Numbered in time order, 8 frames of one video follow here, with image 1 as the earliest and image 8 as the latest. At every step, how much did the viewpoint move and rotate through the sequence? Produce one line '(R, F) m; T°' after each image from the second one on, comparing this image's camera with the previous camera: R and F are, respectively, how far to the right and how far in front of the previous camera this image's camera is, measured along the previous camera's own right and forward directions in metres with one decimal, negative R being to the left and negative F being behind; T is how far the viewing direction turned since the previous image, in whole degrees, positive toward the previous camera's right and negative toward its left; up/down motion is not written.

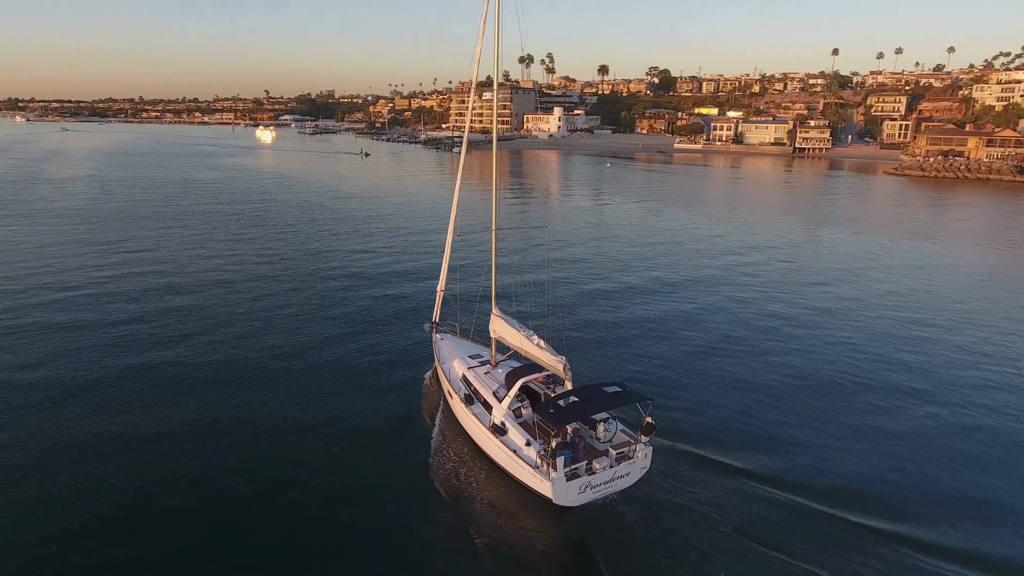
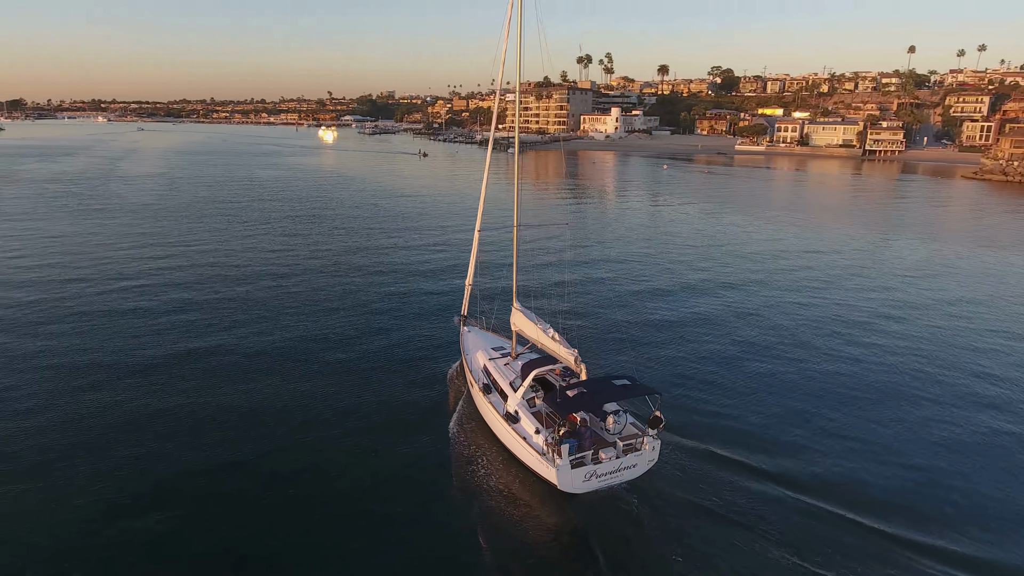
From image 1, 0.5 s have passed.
(-0.1, +0.6) m; -5°
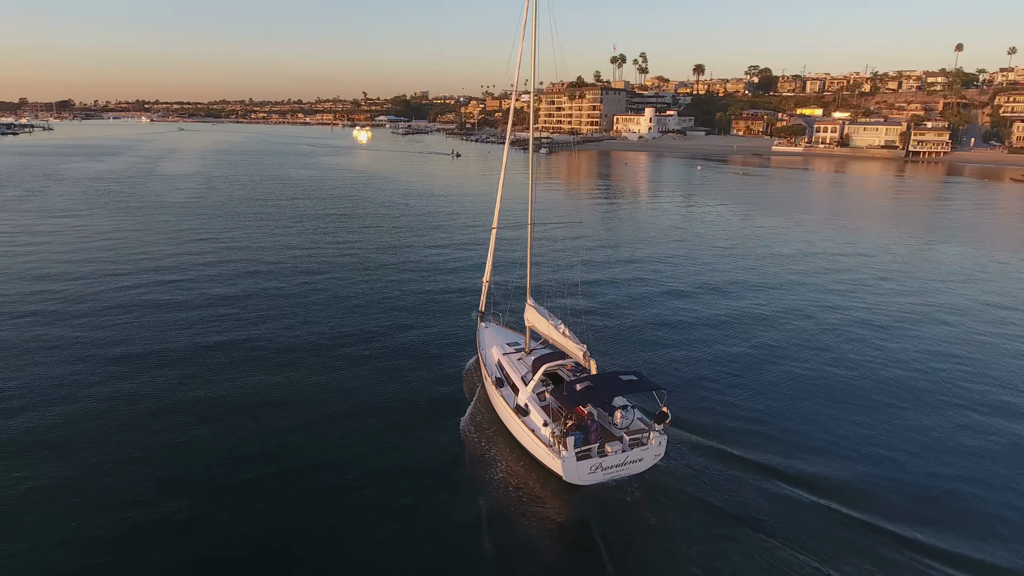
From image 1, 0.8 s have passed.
(-0.1, +0.3) m; -3°
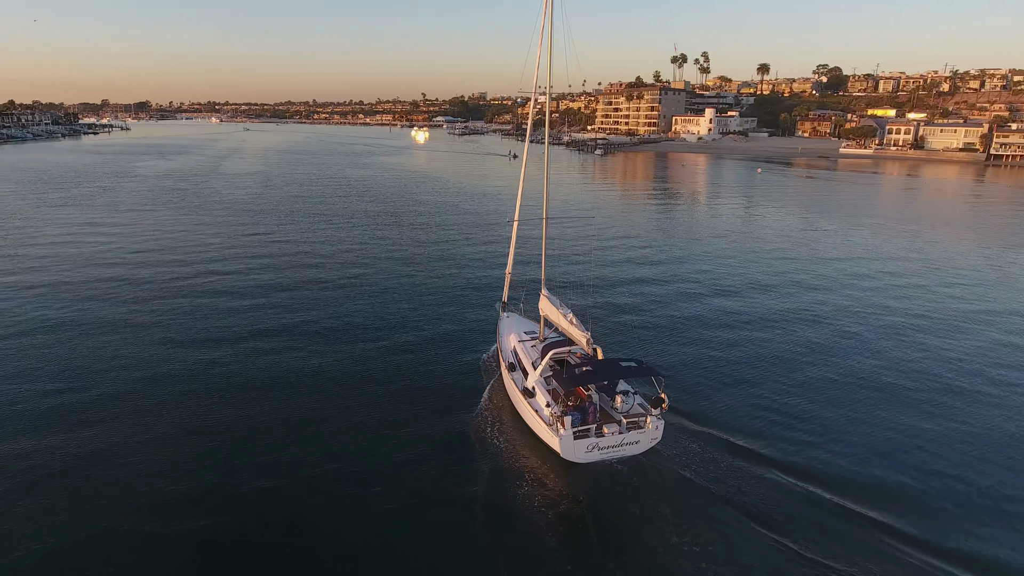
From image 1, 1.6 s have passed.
(-0.1, +0.6) m; -5°
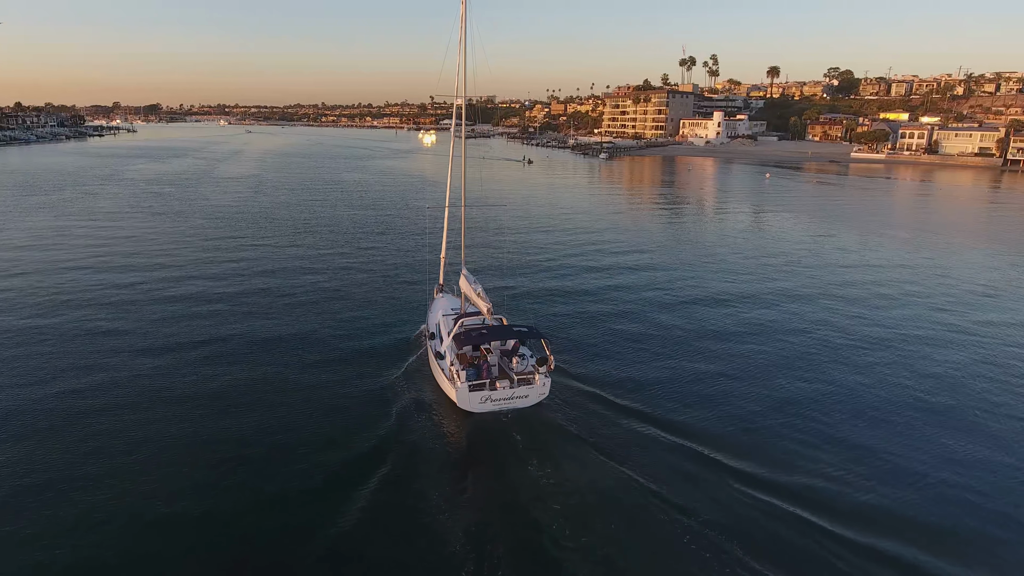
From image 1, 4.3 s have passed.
(+0.6, +0.6) m; -1°
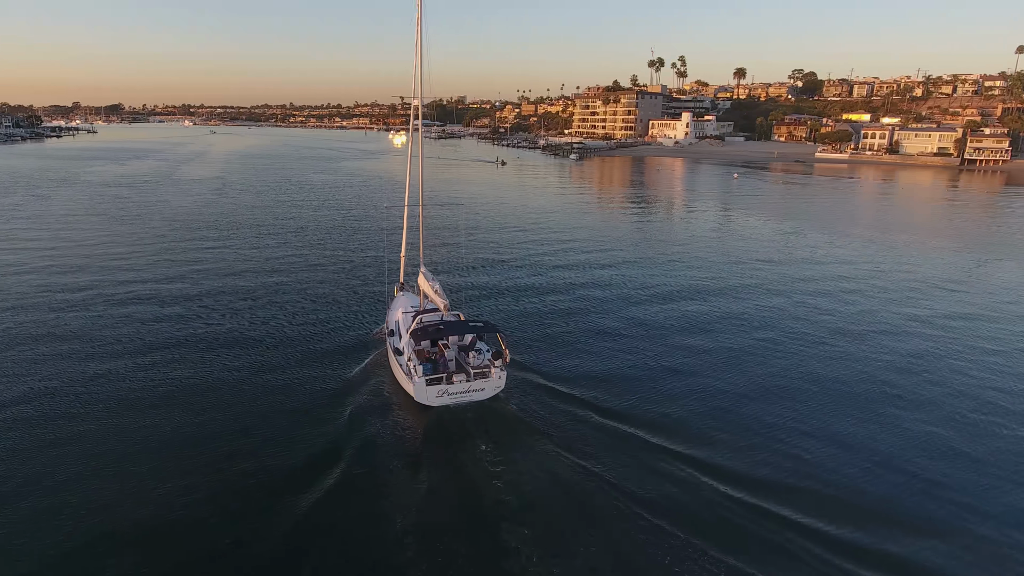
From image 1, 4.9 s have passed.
(+0.3, -0.2) m; +2°
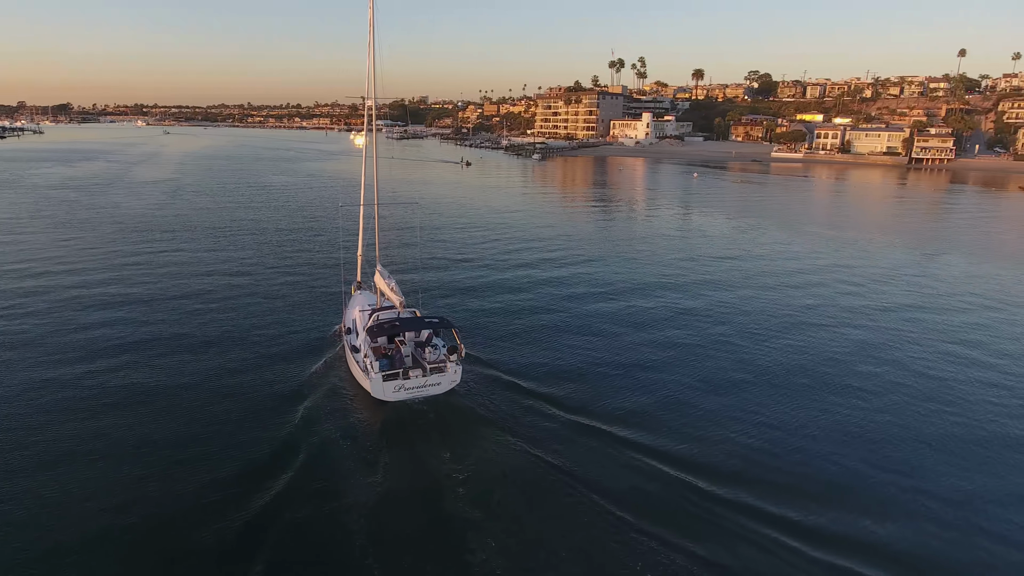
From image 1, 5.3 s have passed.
(+0.2, -0.3) m; +3°
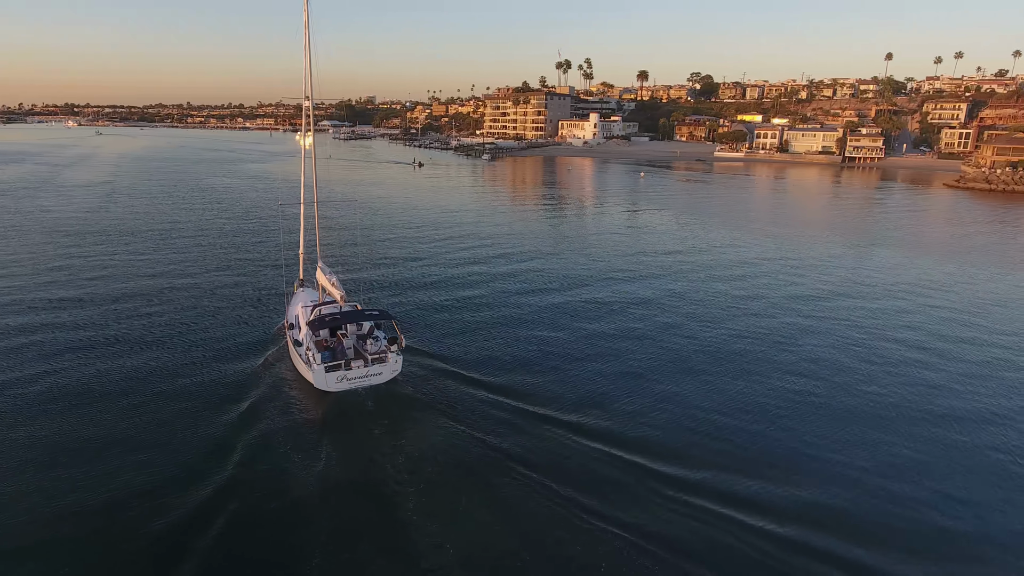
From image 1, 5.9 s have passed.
(+0.2, -0.4) m; +4°
